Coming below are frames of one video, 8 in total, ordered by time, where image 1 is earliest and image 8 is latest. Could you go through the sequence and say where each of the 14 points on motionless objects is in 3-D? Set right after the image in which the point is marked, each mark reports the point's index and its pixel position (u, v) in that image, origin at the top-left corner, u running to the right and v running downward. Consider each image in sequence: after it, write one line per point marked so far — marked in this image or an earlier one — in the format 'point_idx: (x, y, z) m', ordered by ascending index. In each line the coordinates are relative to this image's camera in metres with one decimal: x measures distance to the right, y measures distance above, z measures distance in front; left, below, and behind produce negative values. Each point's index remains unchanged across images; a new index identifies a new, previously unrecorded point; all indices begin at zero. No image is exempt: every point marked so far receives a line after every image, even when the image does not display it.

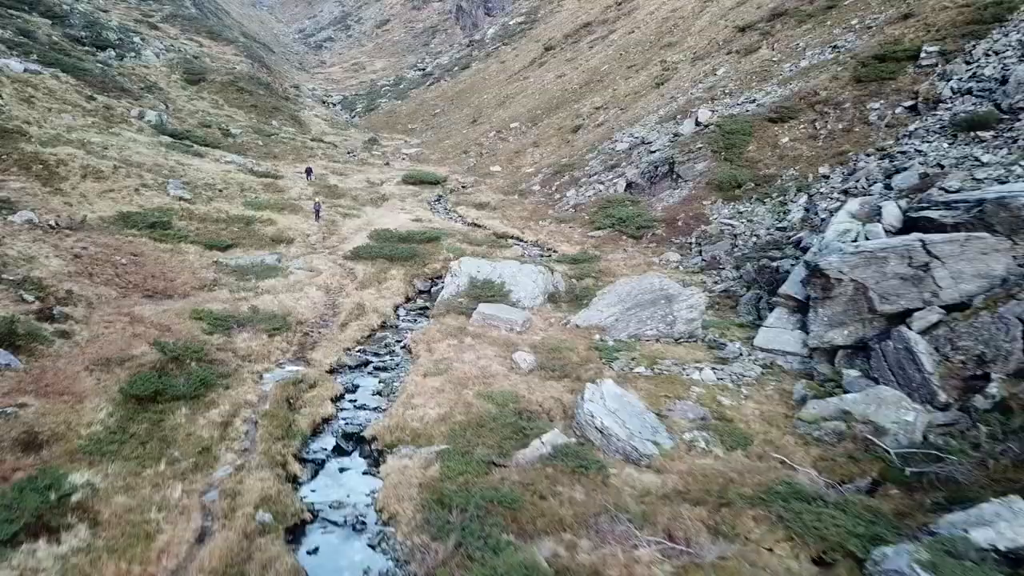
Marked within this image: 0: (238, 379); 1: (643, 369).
0: (-4.9, -1.7, +14.7) m
1: (+2.6, -1.6, +16.2) m
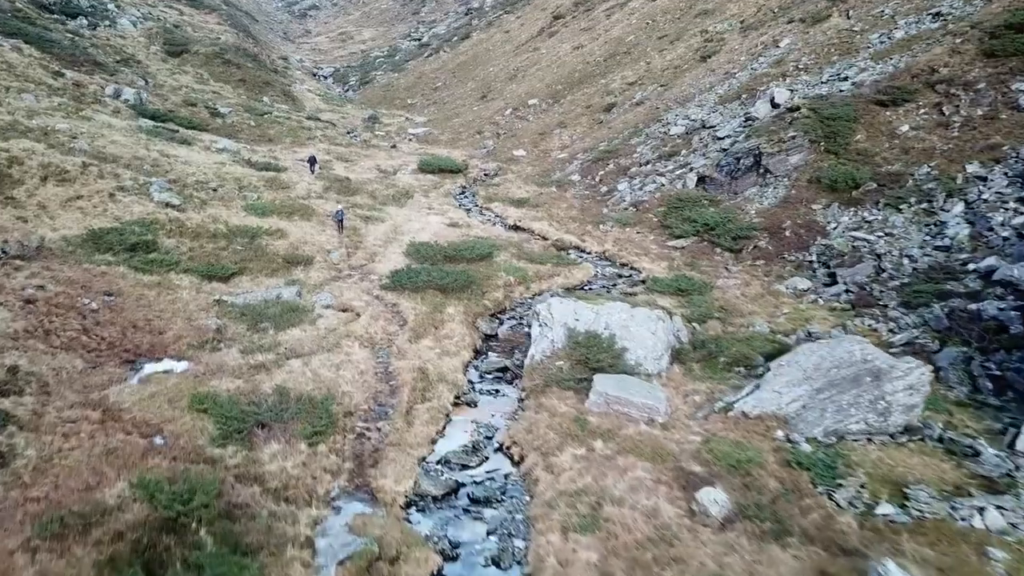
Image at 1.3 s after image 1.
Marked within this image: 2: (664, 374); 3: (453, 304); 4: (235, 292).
0: (-2.6, -3.0, +9.0) m
1: (+4.9, -2.9, +10.6) m
2: (+2.8, -1.6, +15.1) m
3: (-1.4, -0.4, +19.5) m
4: (-6.5, -0.1, +19.0) m
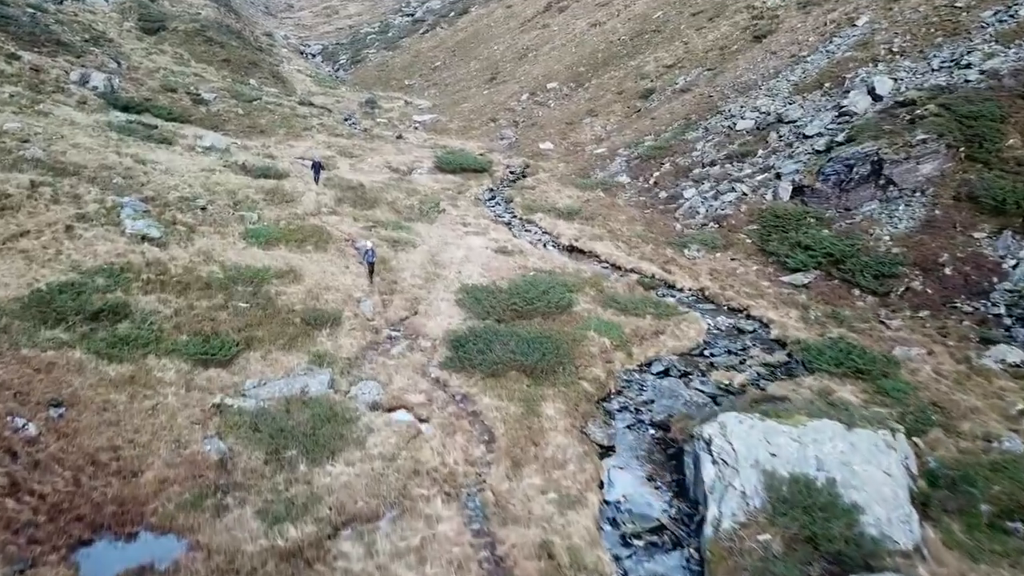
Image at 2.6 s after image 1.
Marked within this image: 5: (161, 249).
0: (-0.3, -4.8, +3.5) m
1: (+7.2, -4.6, +5.2) m
2: (+4.9, -3.1, +9.6) m
3: (+0.6, -1.8, +13.9) m
4: (-4.4, -1.6, +13.3) m
5: (-8.0, +0.9, +18.6) m
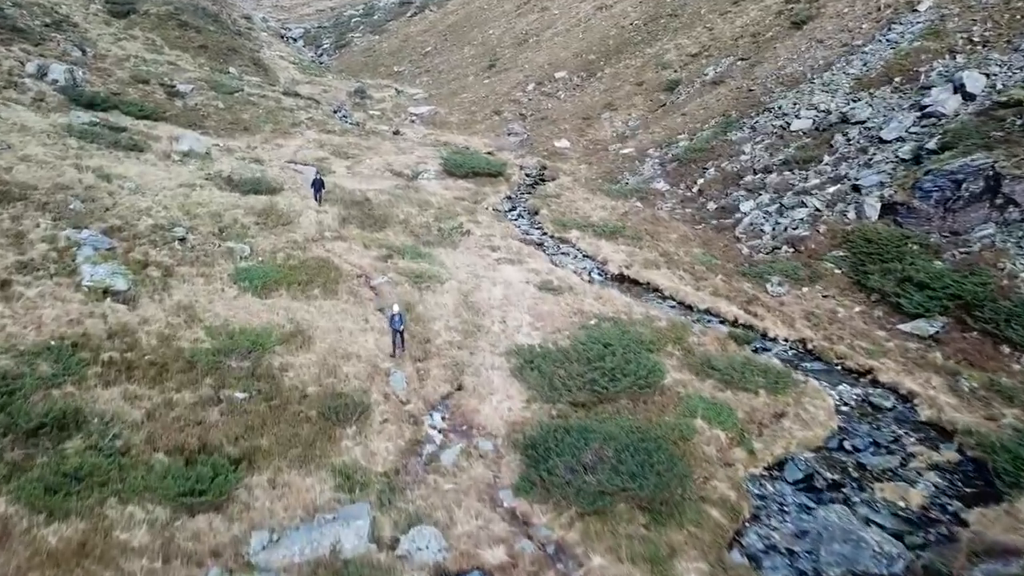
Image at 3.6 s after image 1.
0: (+1.3, -6.3, -0.5) m
1: (+8.8, -6.0, +1.4) m
2: (+6.4, -4.5, +5.7) m
3: (+2.0, -3.1, +9.9) m
4: (-3.0, -2.9, +9.2) m
5: (-6.8, -0.4, +14.3) m
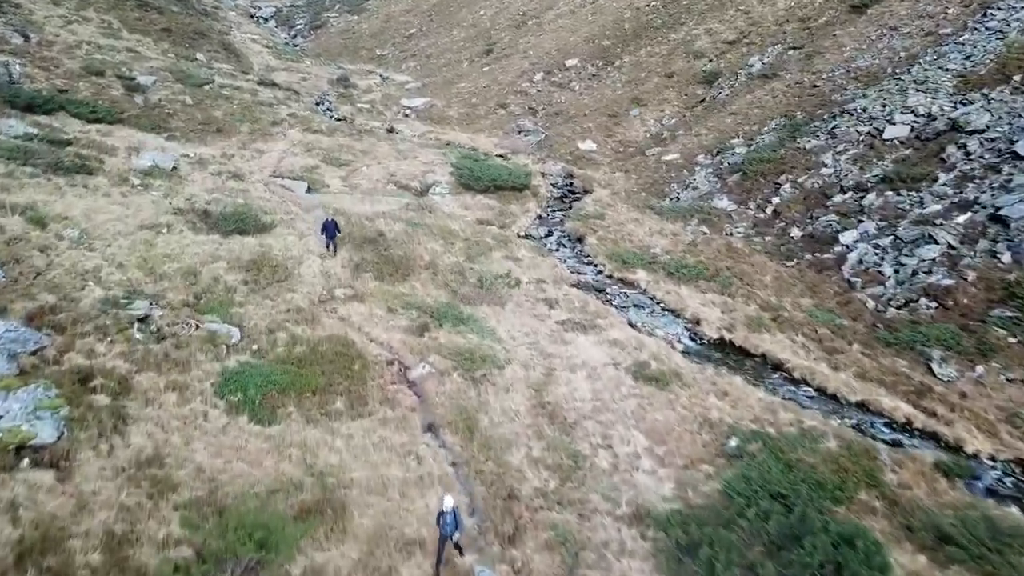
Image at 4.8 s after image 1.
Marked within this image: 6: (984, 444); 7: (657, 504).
0: (+3.6, -8.3, -5.4) m
1: (+11.0, -7.9, -3.3) m
2: (+8.5, -6.3, +1.0) m
3: (+3.9, -4.9, +5.0) m
4: (-1.1, -4.8, +4.1) m
5: (-5.0, -2.1, +9.0) m
6: (+7.4, -2.4, +12.8) m
7: (+1.9, -2.8, +10.5) m
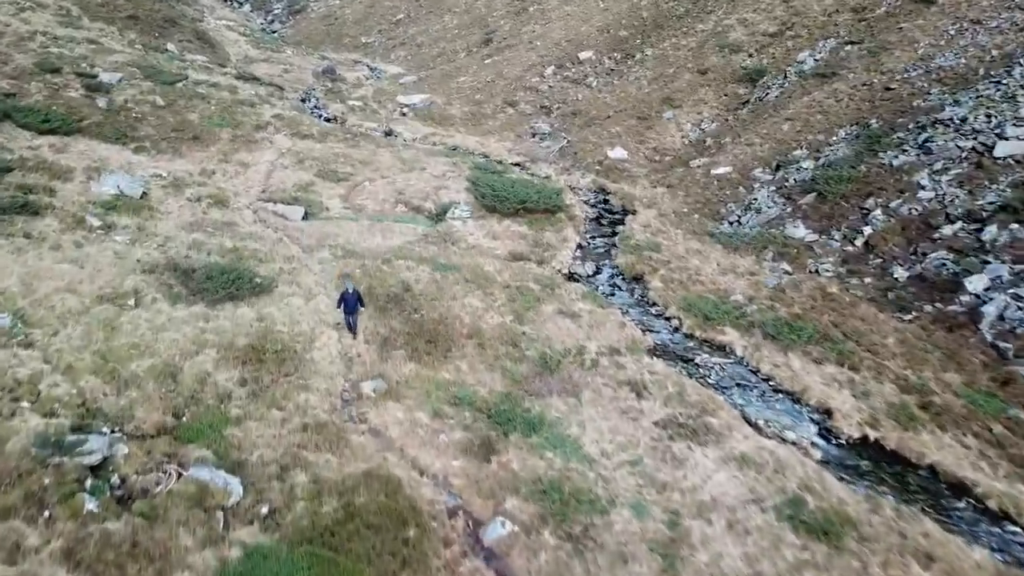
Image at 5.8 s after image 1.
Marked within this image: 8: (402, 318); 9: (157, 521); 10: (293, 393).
0: (+5.6, -10.2, -9.2) m
1: (+12.9, -9.6, -6.9) m
2: (+10.3, -8.0, -2.7) m
3: (+5.6, -6.5, +1.1) m
4: (+0.6, -6.5, 0.0) m
5: (-3.5, -3.8, +4.8) m
6: (+8.9, -3.8, +9.0) m
7: (+3.4, -4.3, +6.5) m
8: (-2.1, -0.5, +15.2) m
9: (-3.8, -2.5, +8.7) m
10: (-3.2, -1.5, +11.9) m
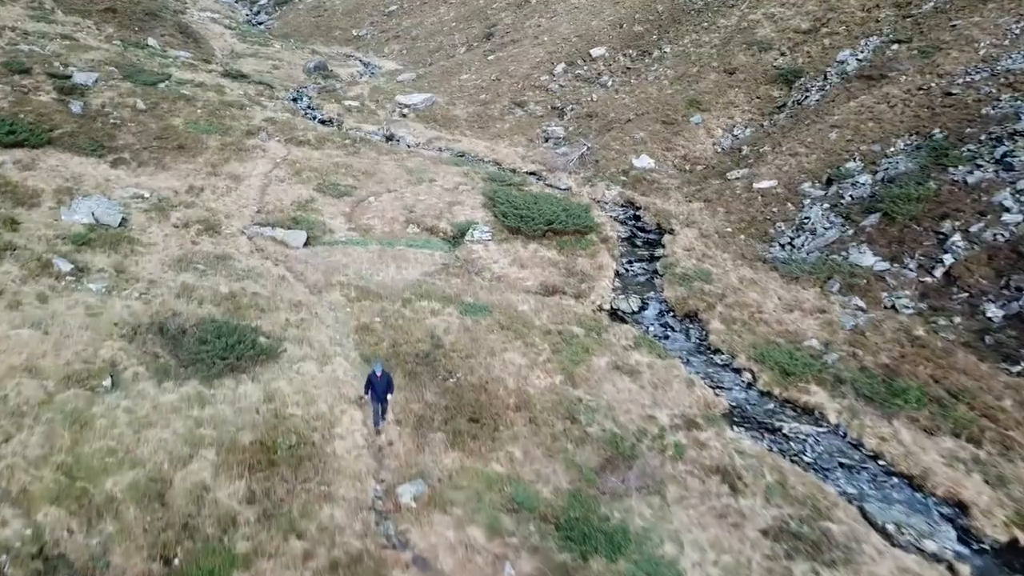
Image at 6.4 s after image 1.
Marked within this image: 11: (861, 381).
0: (+7.0, -11.4, -11.5) m
1: (+14.2, -10.8, -9.1) m
2: (+11.5, -9.1, -5.0) m
3: (+6.7, -7.6, -1.3) m
4: (+1.8, -7.6, -2.4) m
5: (-2.4, -4.9, +2.2) m
6: (+9.9, -4.8, +6.6) m
7: (+4.5, -5.4, +4.1) m
8: (-1.2, -1.5, +12.6) m
9: (-2.8, -3.5, +6.1) m
10: (-2.3, -2.5, +9.3) m
11: (+6.3, -1.7, +14.6) m
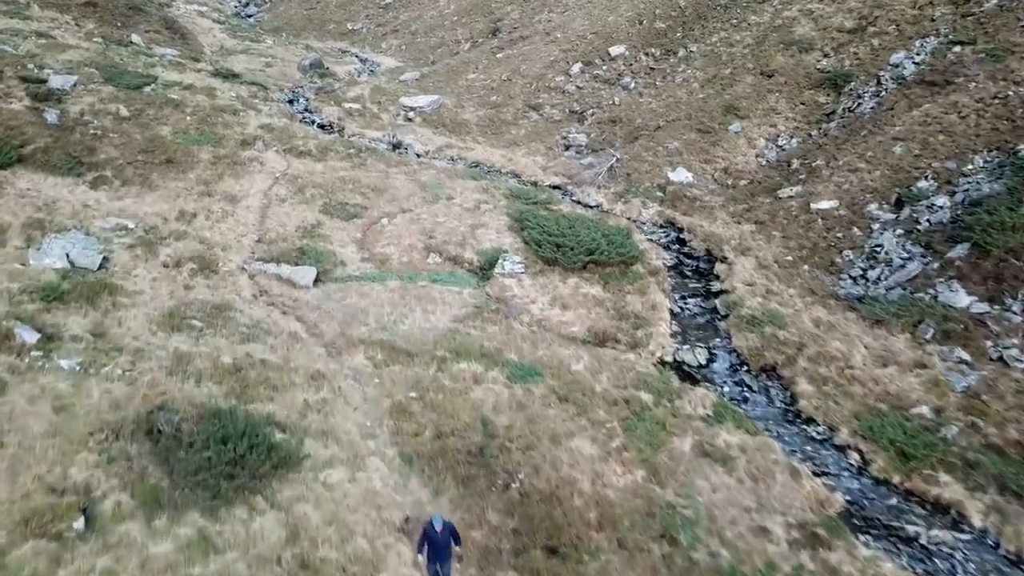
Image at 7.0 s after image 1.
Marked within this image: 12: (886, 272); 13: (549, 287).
0: (+8.4, -12.8, -13.9) m
1: (+15.6, -12.1, -11.4) m
2: (+12.8, -10.3, -7.3) m
3: (+8.0, -8.8, -3.7) m
4: (+3.0, -8.9, -4.9) m
5: (-1.2, -6.1, -0.3) m
6: (+11.0, -5.9, +4.2) m
7: (+5.6, -6.5, +1.6) m
8: (-0.2, -2.6, +10.0) m
9: (-1.7, -4.7, +3.5) m
10: (-1.2, -3.6, +6.7) m
11: (+7.2, -2.7, +12.1) m
12: (+8.7, +0.4, +18.9) m
13: (+0.9, 0.0, +18.5) m
